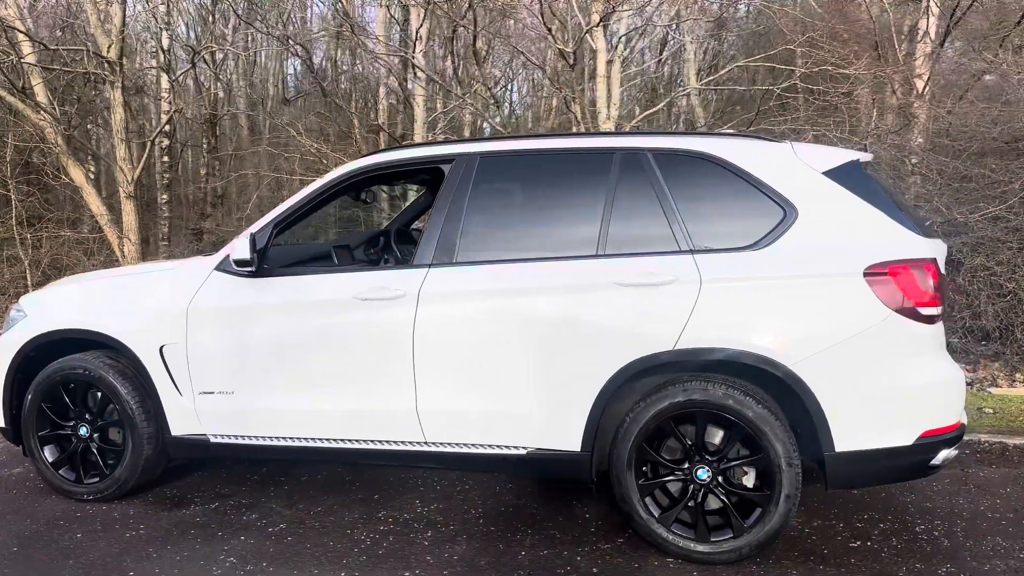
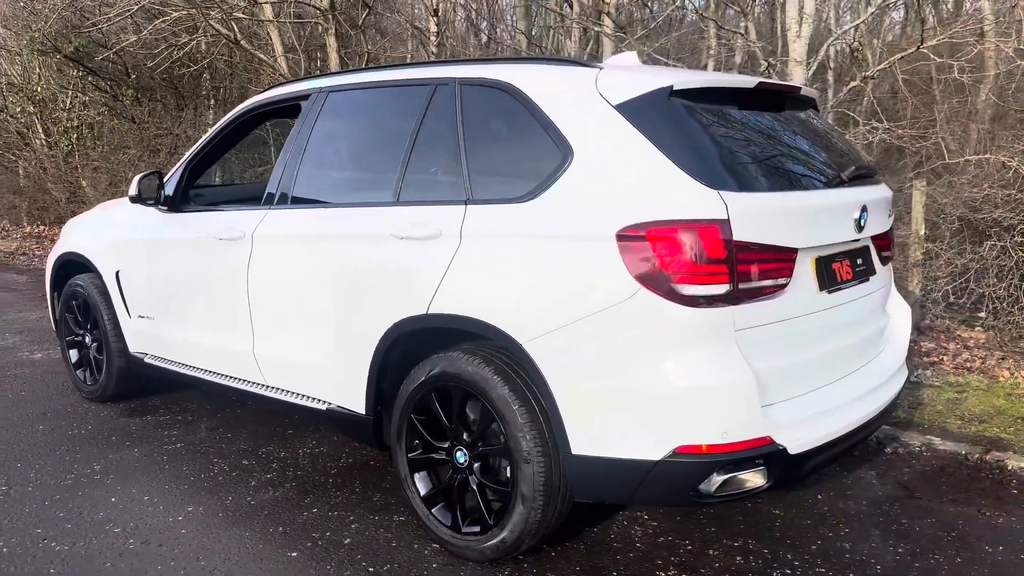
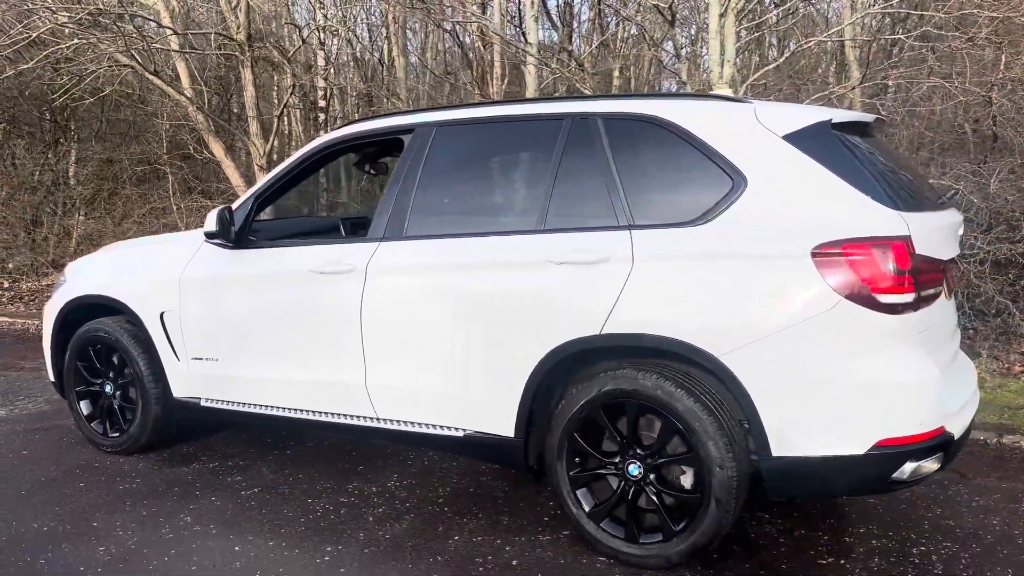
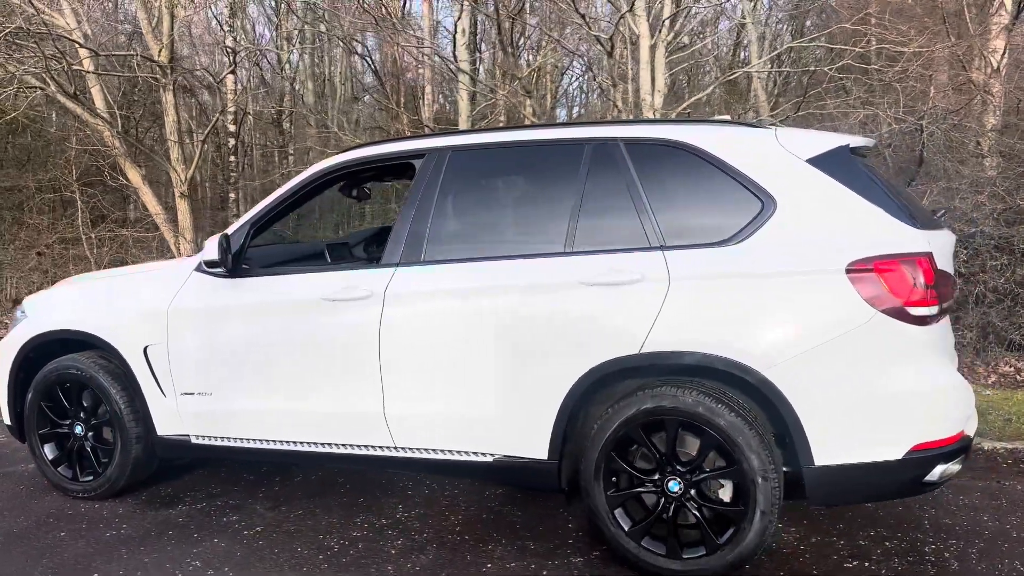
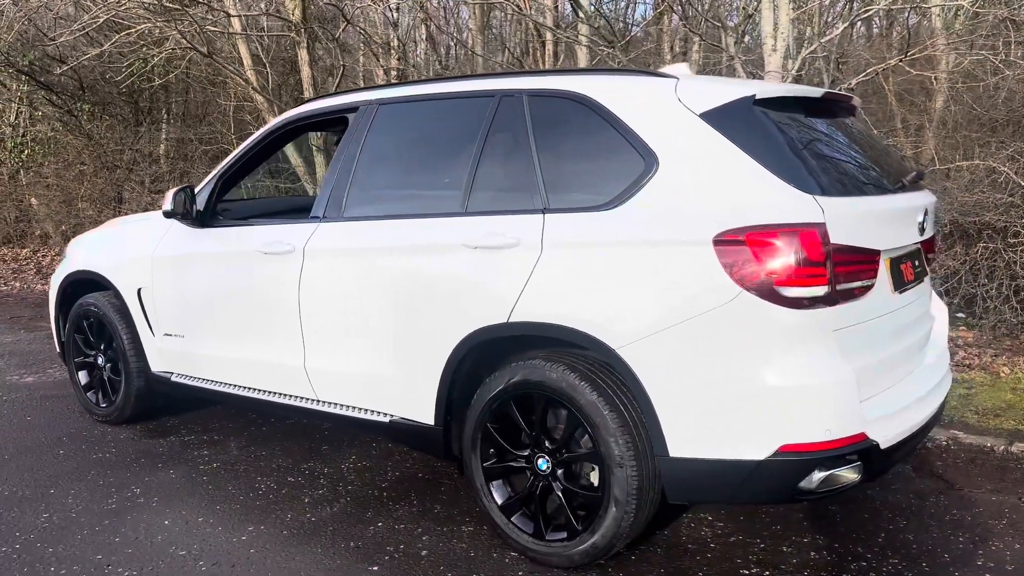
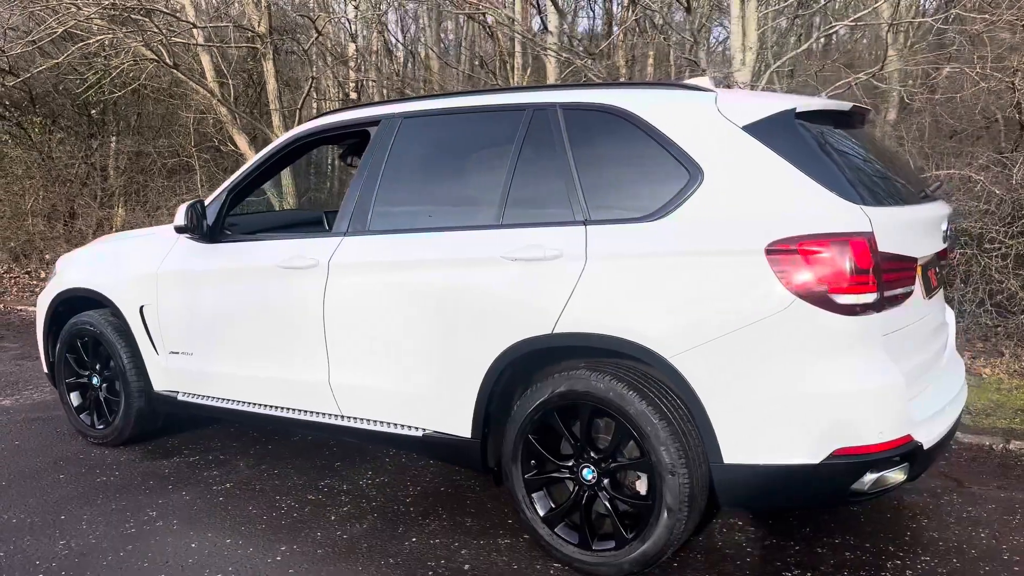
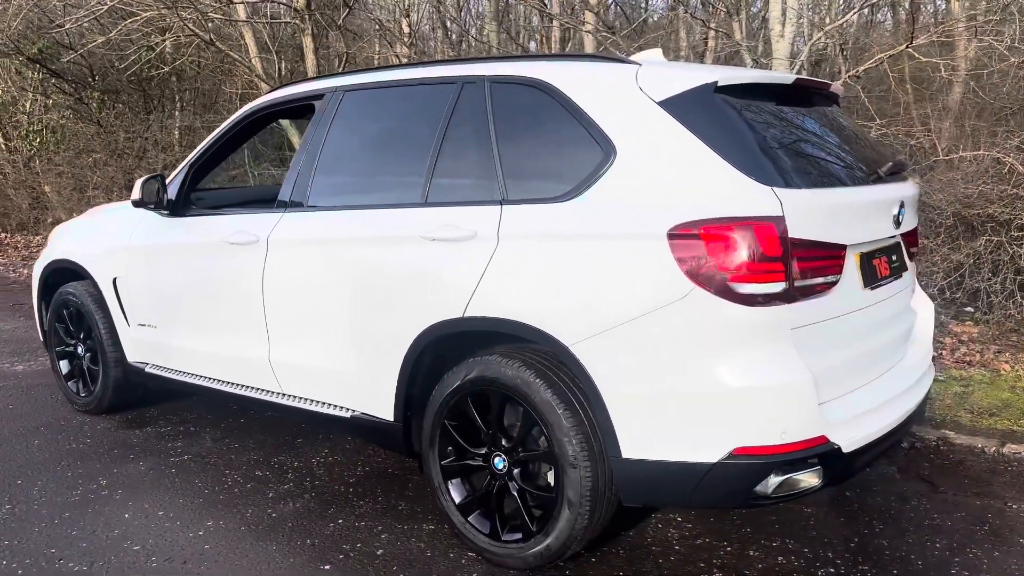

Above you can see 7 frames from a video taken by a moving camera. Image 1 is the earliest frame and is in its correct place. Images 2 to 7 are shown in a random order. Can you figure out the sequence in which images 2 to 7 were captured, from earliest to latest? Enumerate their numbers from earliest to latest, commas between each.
4, 3, 6, 5, 7, 2
